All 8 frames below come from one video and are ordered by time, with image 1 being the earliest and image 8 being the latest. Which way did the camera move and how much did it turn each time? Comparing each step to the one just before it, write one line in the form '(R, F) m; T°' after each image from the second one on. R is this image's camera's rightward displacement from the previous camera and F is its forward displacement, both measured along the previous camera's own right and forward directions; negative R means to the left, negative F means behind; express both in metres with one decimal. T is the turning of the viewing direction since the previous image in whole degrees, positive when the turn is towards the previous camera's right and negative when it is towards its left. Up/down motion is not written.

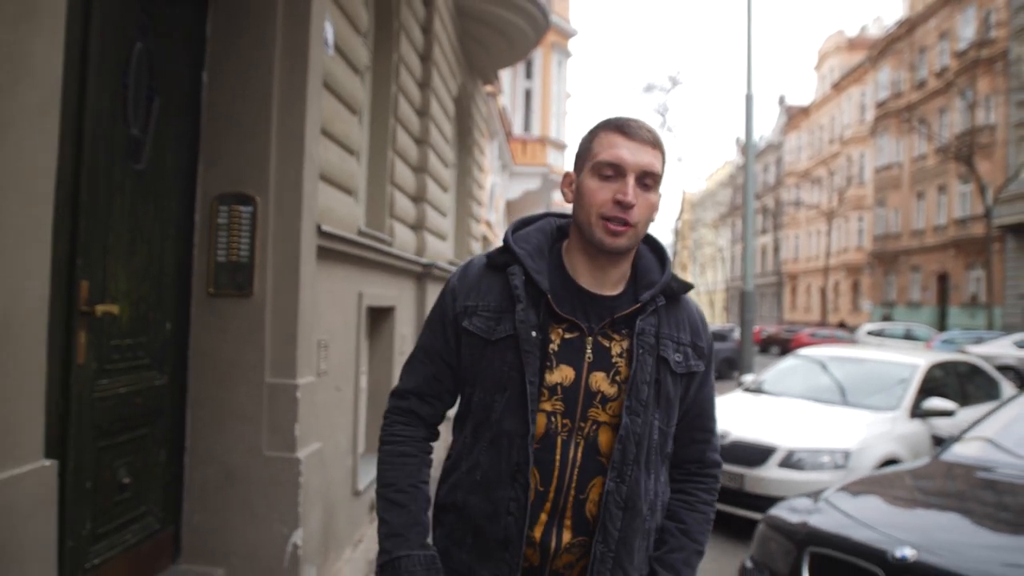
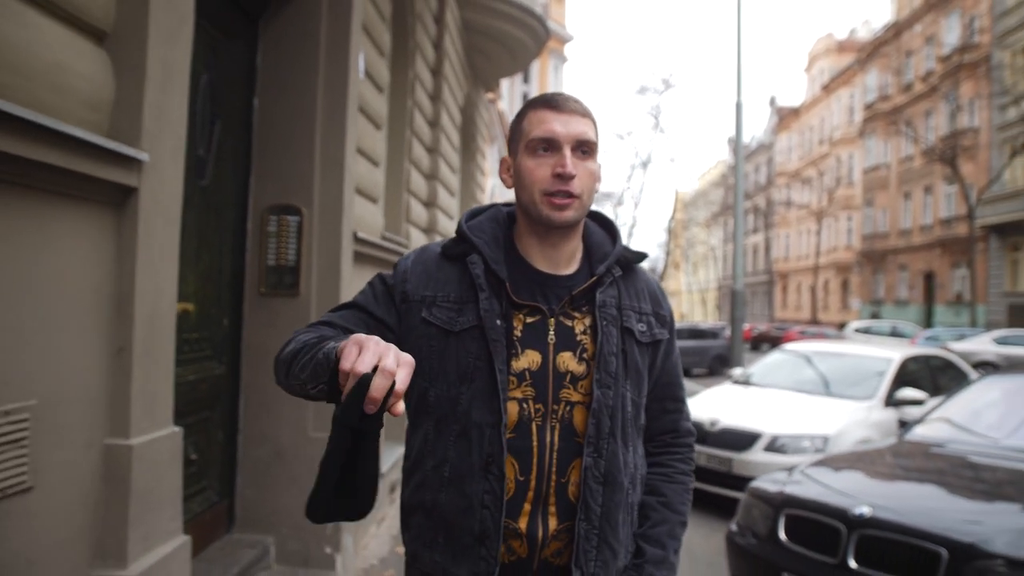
(-0.1, -0.5) m; +1°
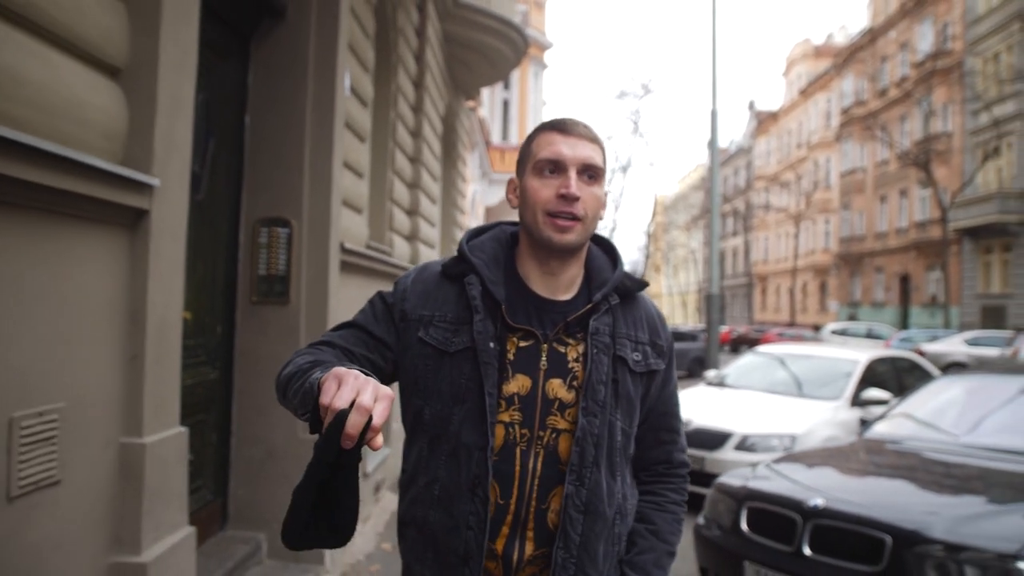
(0.0, -0.2) m; +1°
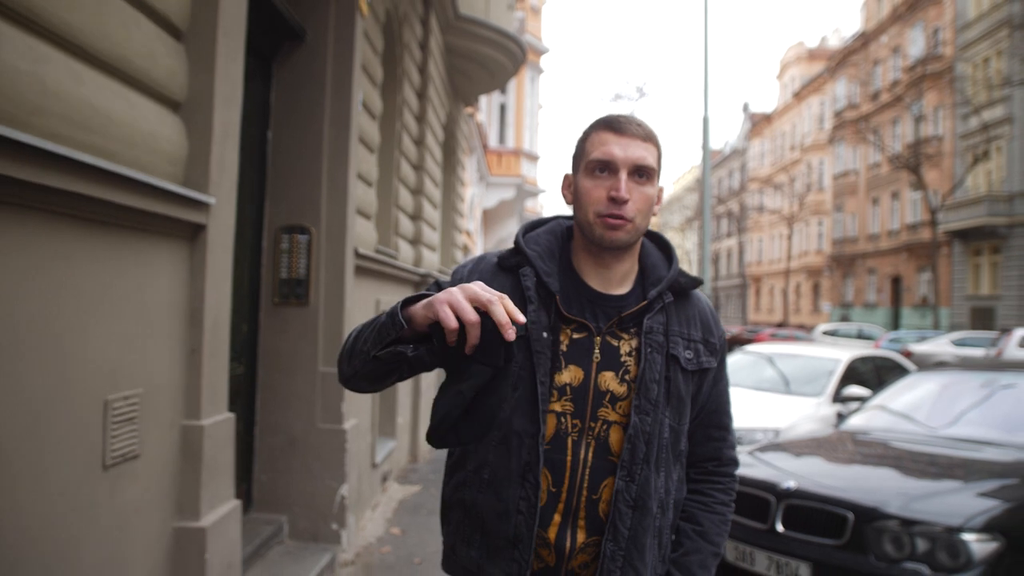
(0.0, -0.4) m; 0°
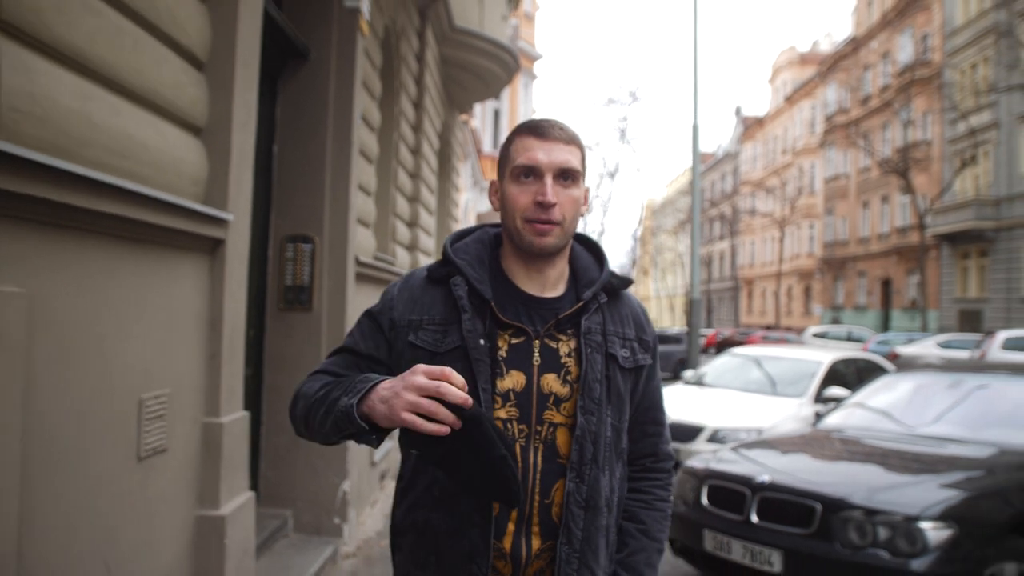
(0.0, -0.3) m; 0°
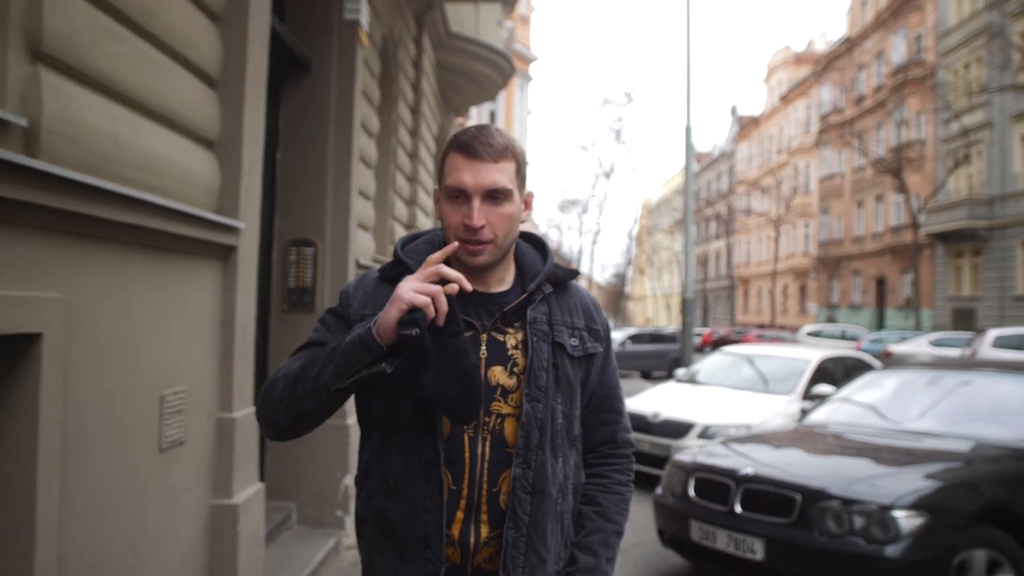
(0.0, -0.2) m; 0°
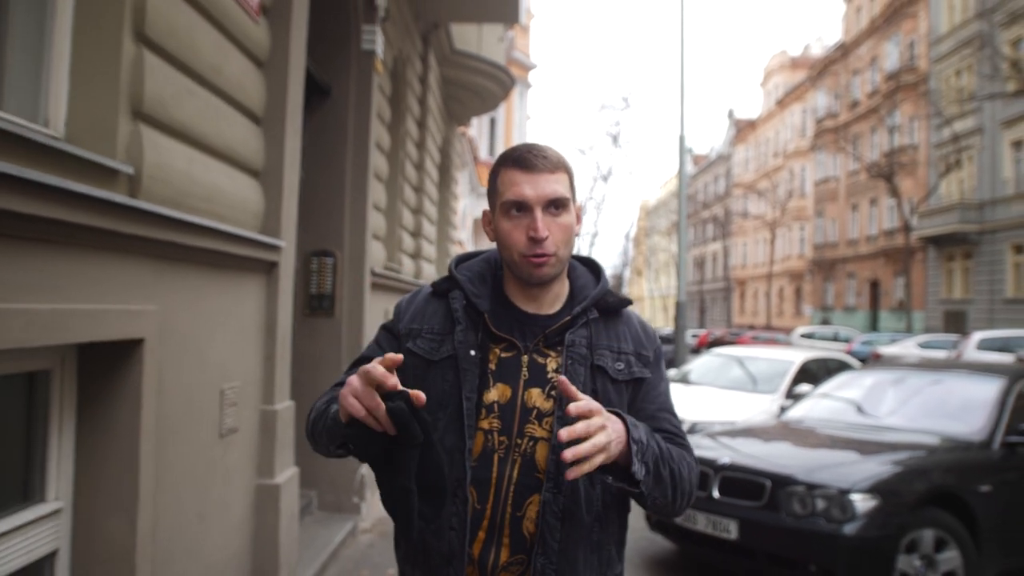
(0.0, -0.5) m; 0°
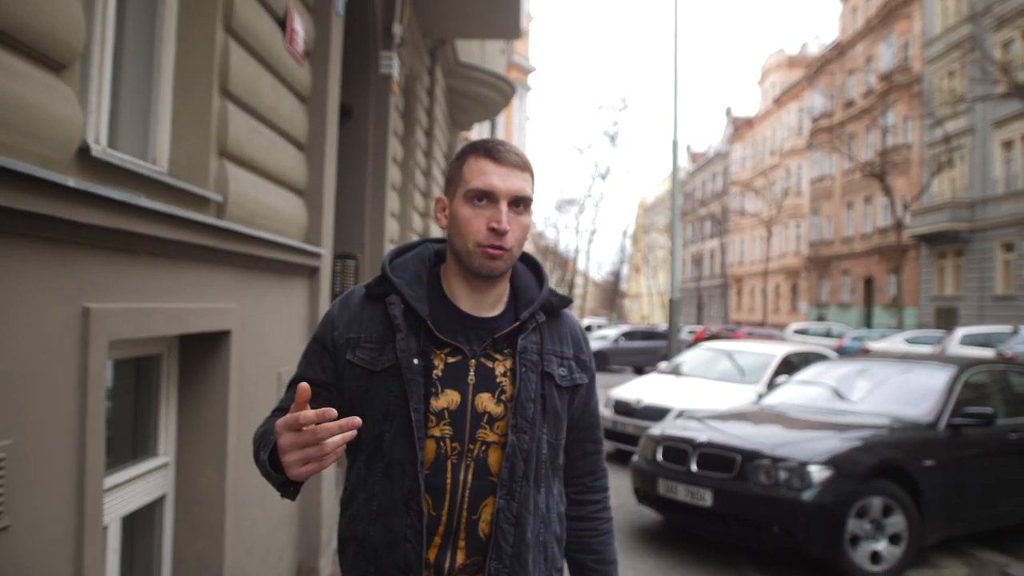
(0.0, -0.7) m; 0°
